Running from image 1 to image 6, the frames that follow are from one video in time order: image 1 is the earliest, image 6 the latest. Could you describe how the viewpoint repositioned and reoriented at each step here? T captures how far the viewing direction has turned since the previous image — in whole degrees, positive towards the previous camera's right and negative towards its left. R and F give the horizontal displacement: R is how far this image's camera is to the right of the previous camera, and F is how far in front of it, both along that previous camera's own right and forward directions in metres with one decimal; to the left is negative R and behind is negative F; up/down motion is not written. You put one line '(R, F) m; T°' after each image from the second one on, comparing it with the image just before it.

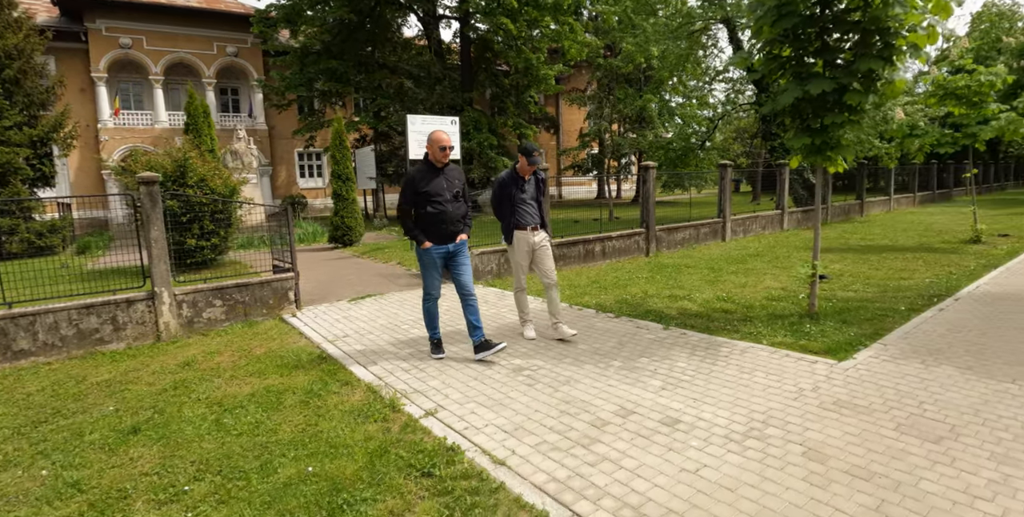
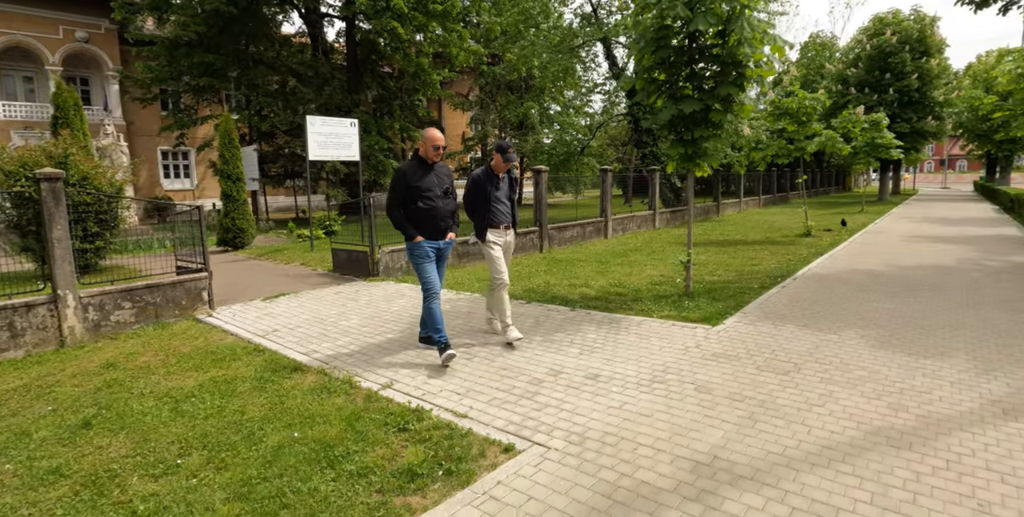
(-0.5, -0.6) m; +12°
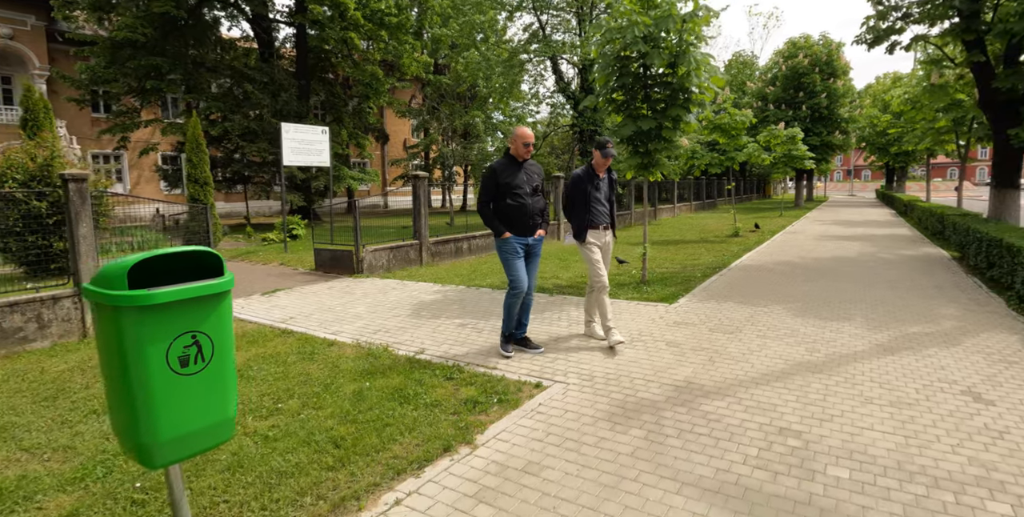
(-0.7, -1.0) m; +6°
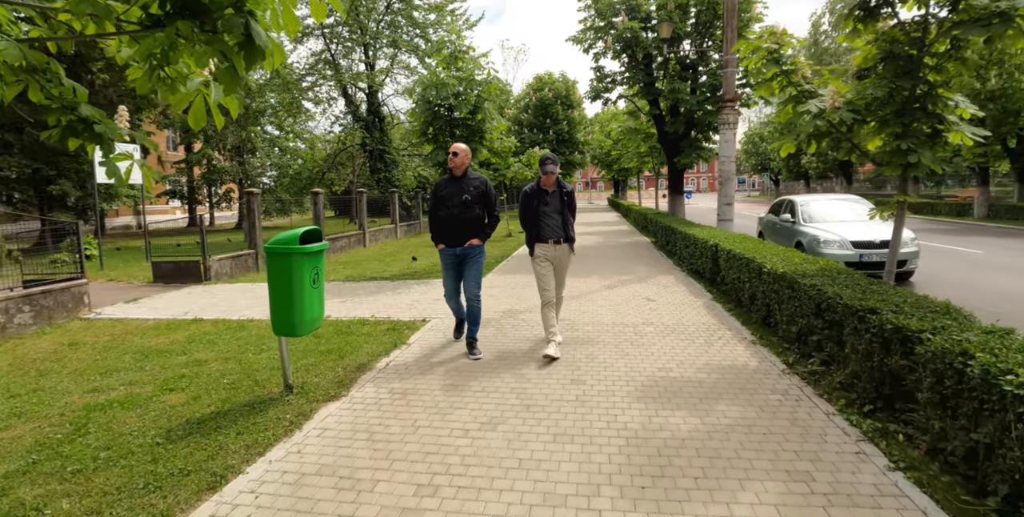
(-1.5, -2.5) m; +23°
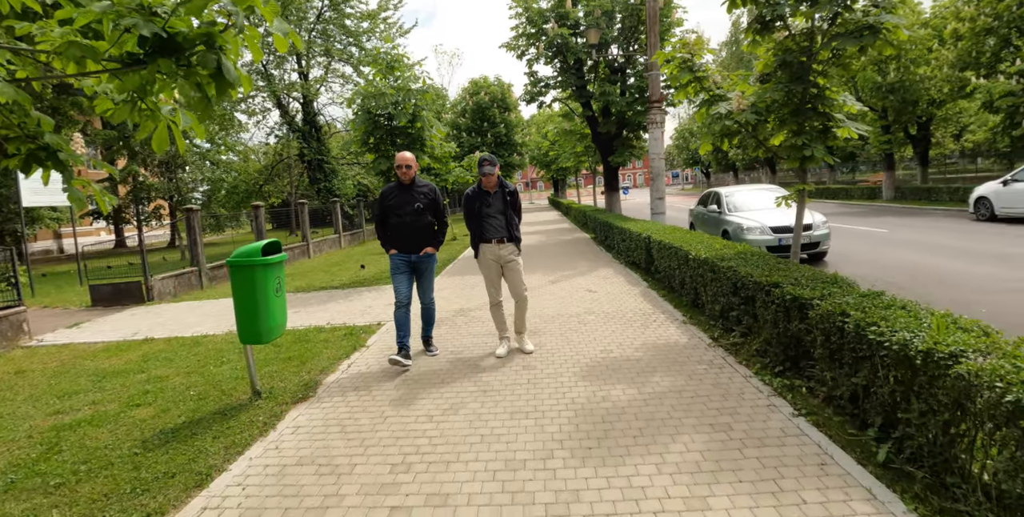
(0.0, -0.4) m; +6°
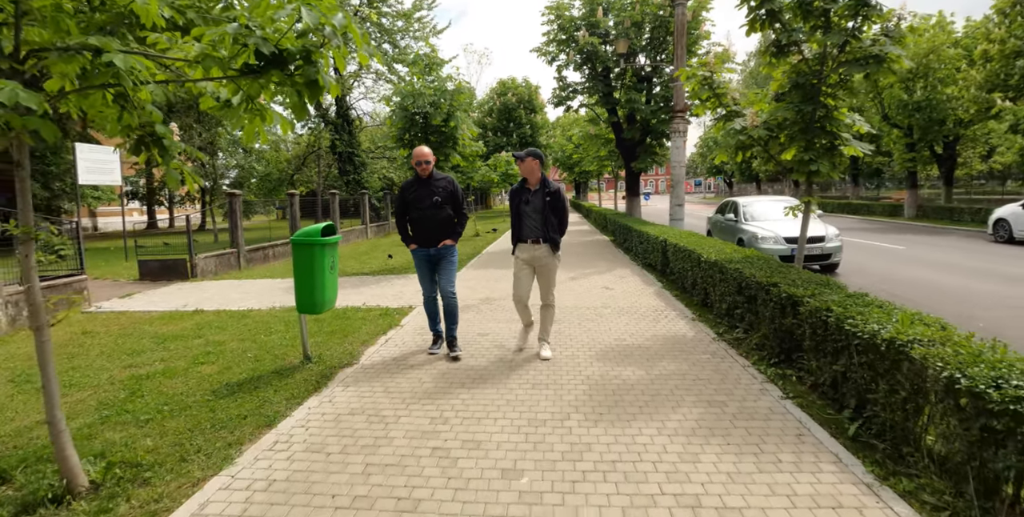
(-0.1, -0.6) m; -2°
